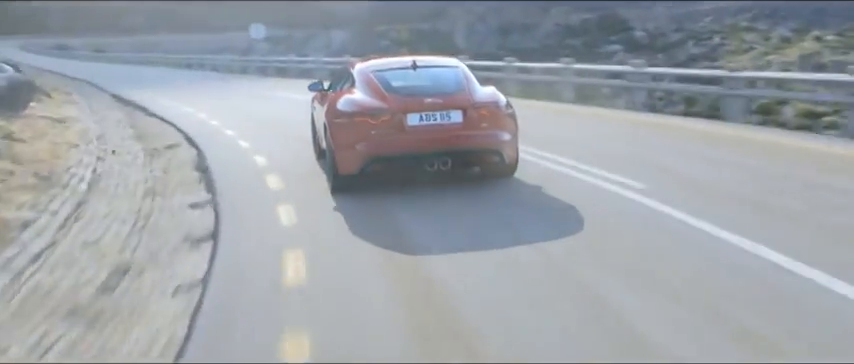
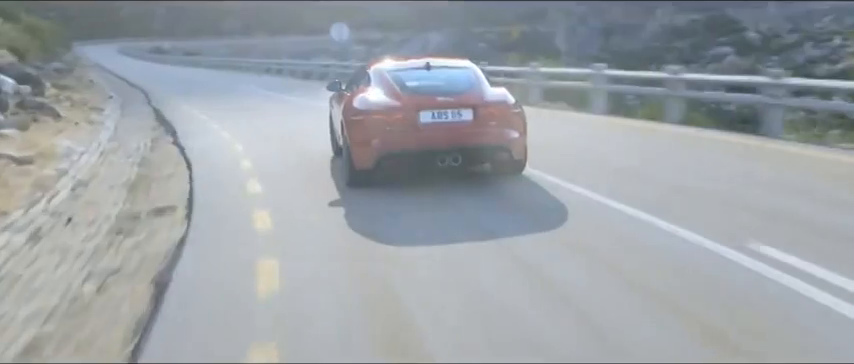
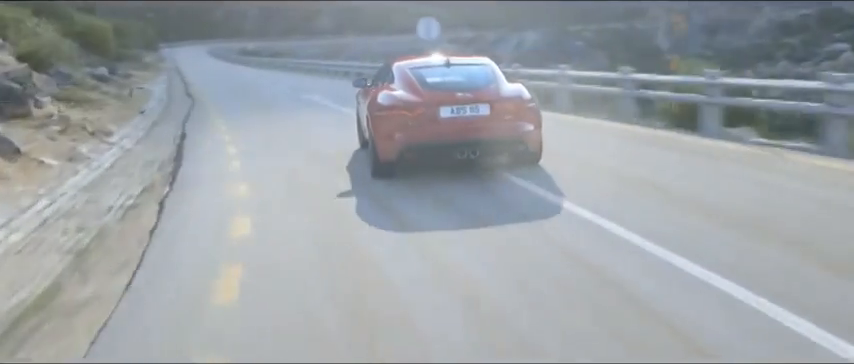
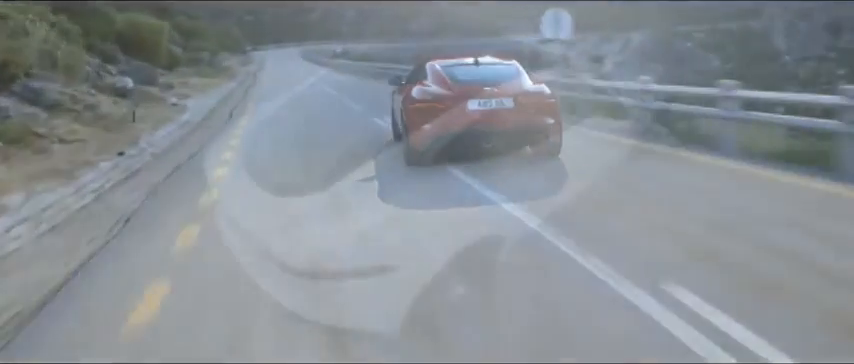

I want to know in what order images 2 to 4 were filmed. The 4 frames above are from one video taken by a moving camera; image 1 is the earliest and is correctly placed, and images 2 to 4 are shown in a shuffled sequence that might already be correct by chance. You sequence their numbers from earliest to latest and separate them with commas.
2, 3, 4
